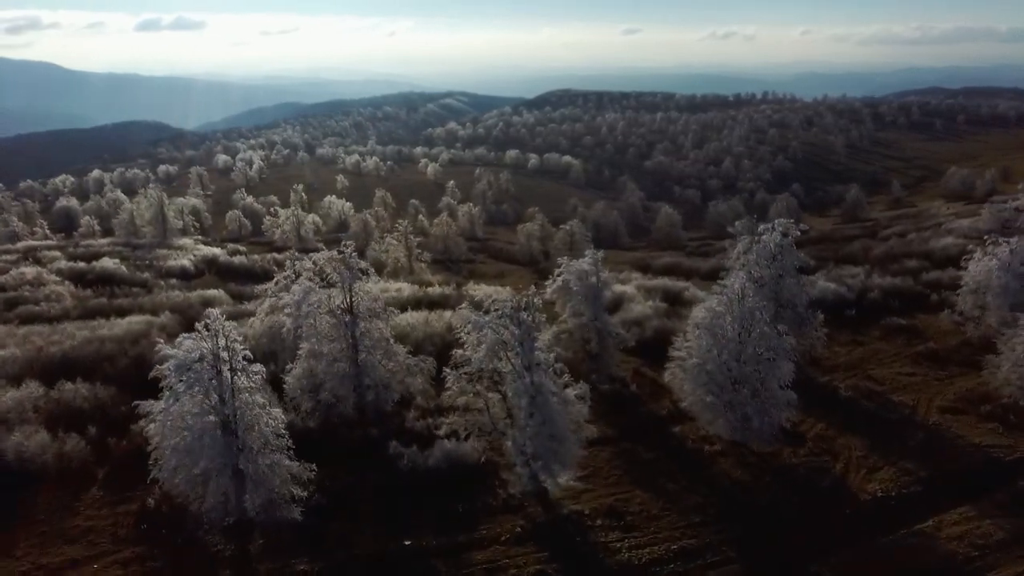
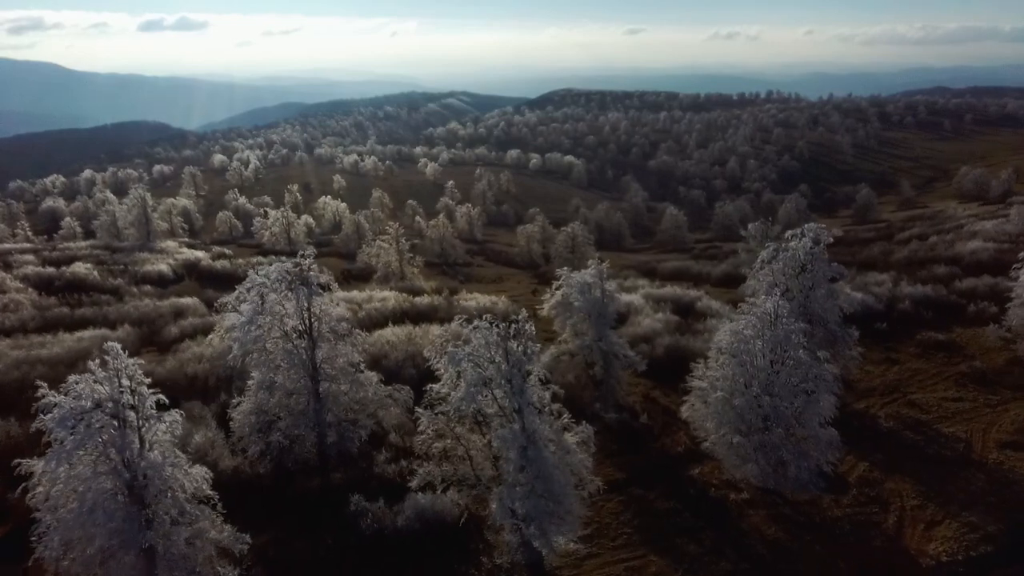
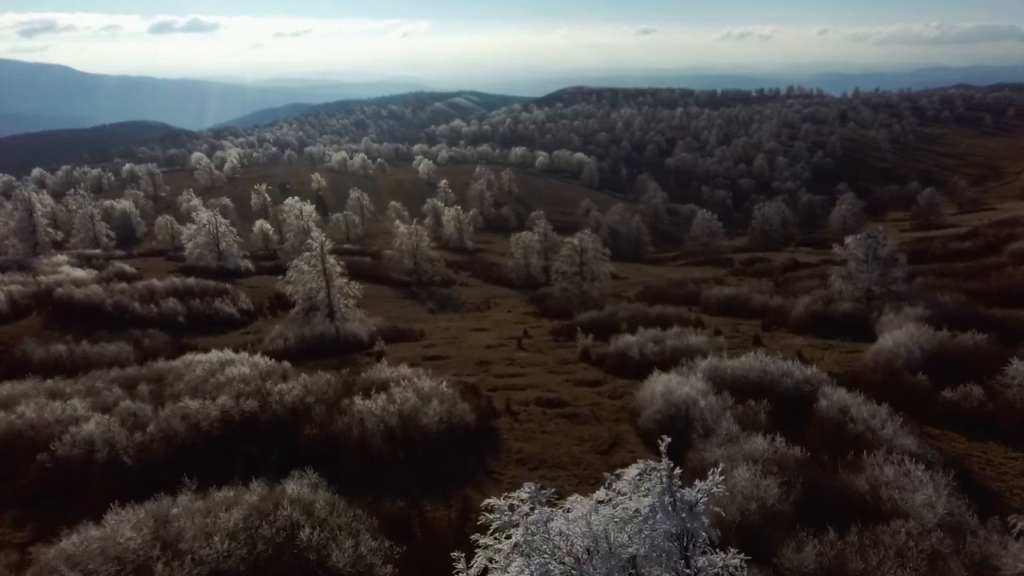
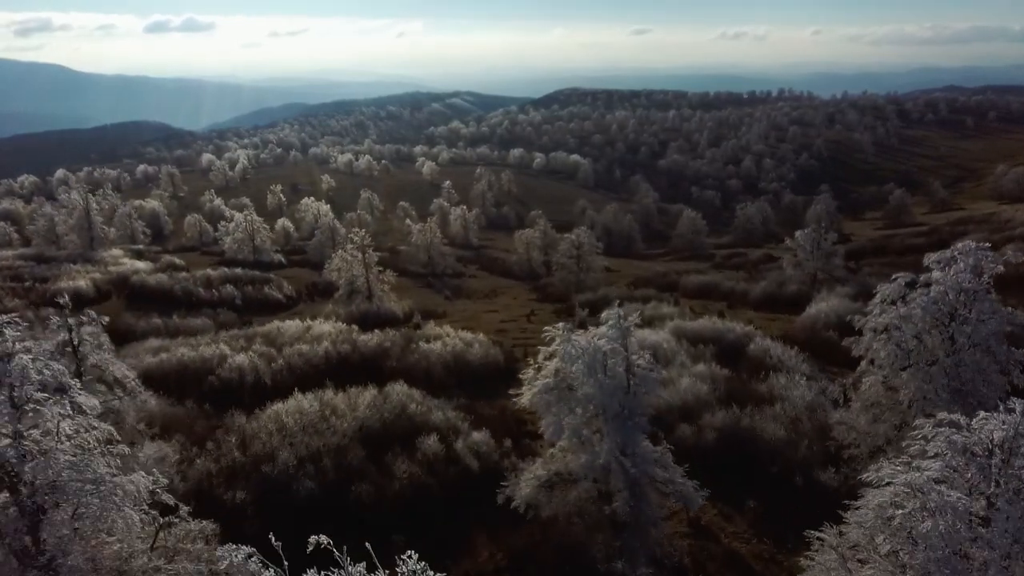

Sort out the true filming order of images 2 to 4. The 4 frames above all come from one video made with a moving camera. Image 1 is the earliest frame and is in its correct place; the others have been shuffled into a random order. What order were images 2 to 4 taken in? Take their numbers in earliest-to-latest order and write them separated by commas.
2, 4, 3
